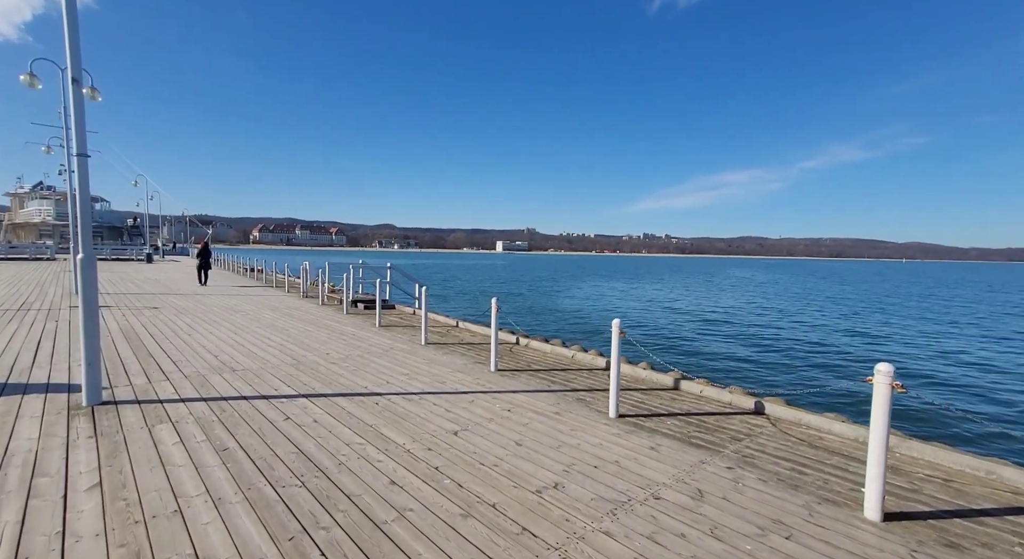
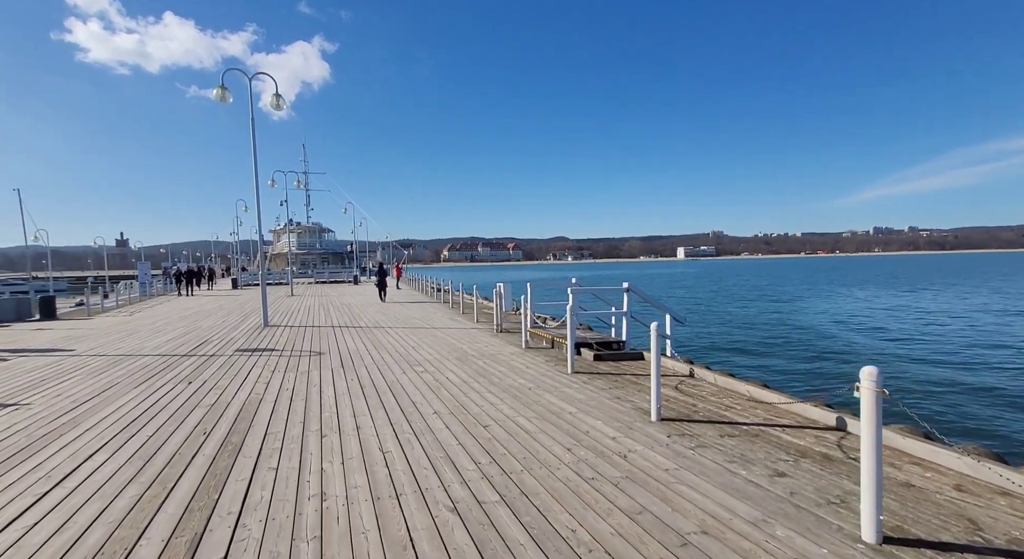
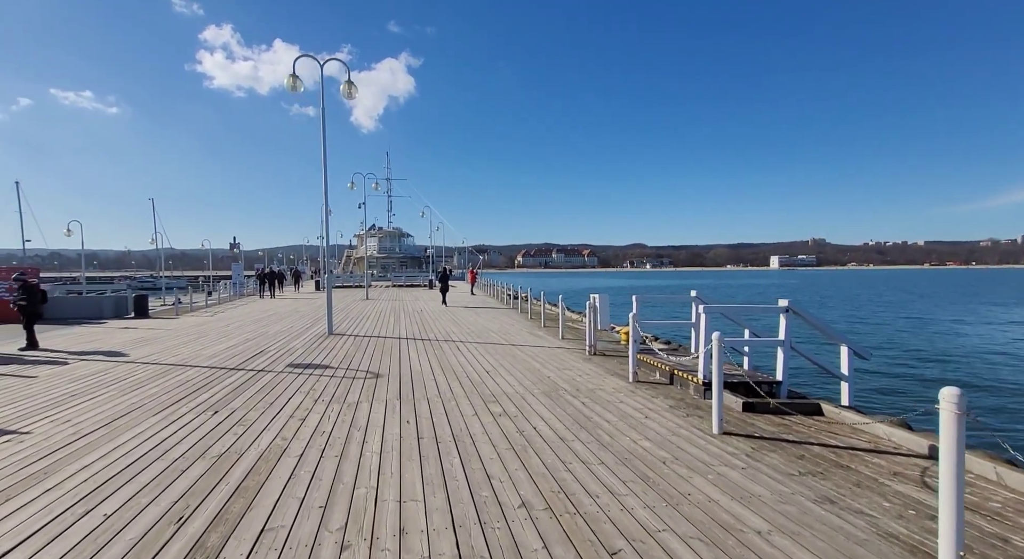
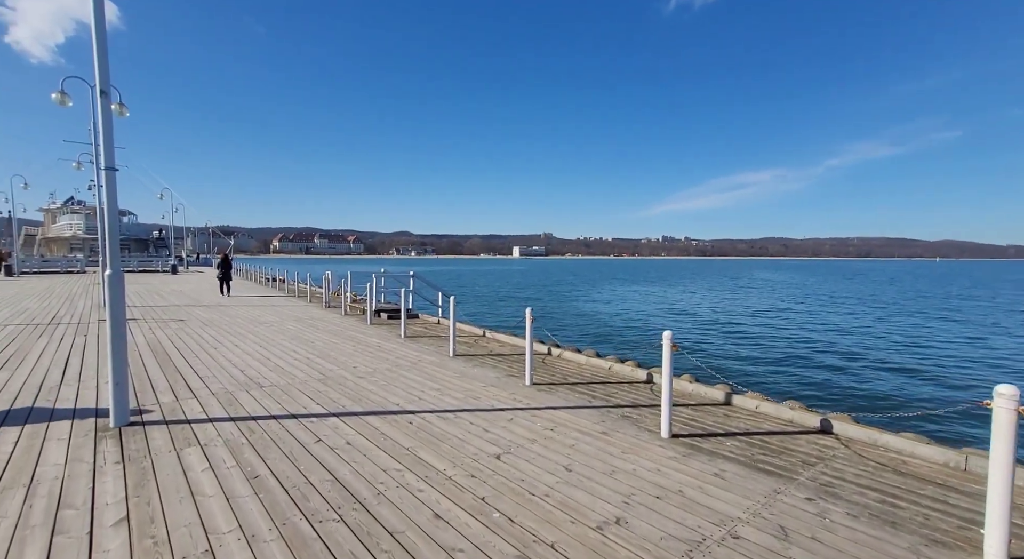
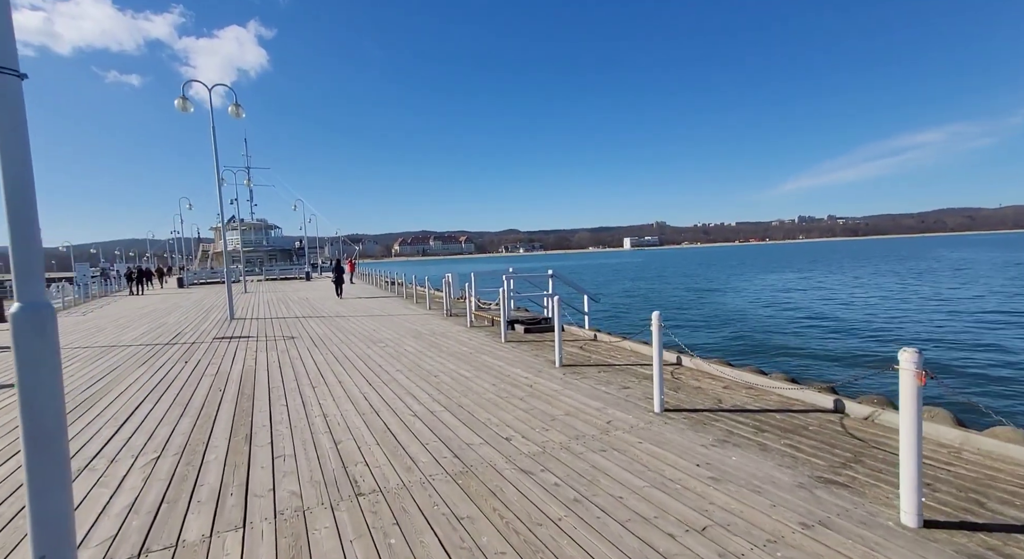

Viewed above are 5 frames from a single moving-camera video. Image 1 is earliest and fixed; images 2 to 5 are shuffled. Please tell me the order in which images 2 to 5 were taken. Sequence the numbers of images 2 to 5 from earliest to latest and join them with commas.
4, 5, 2, 3
